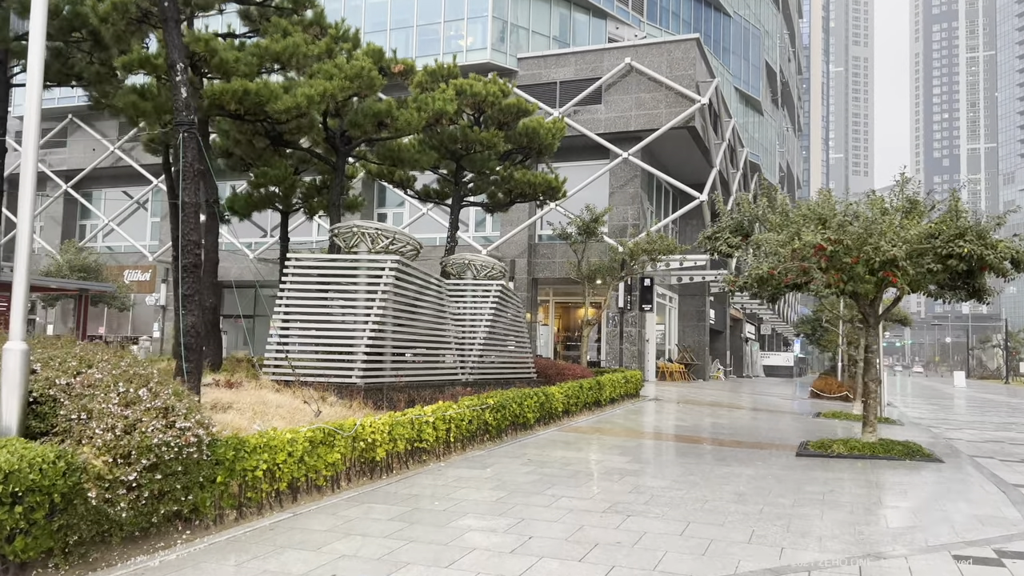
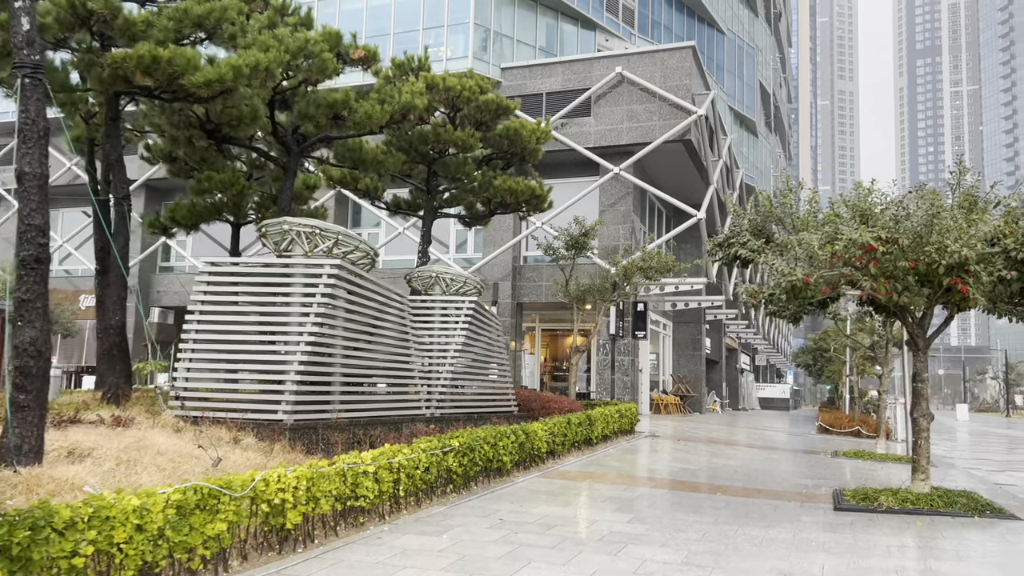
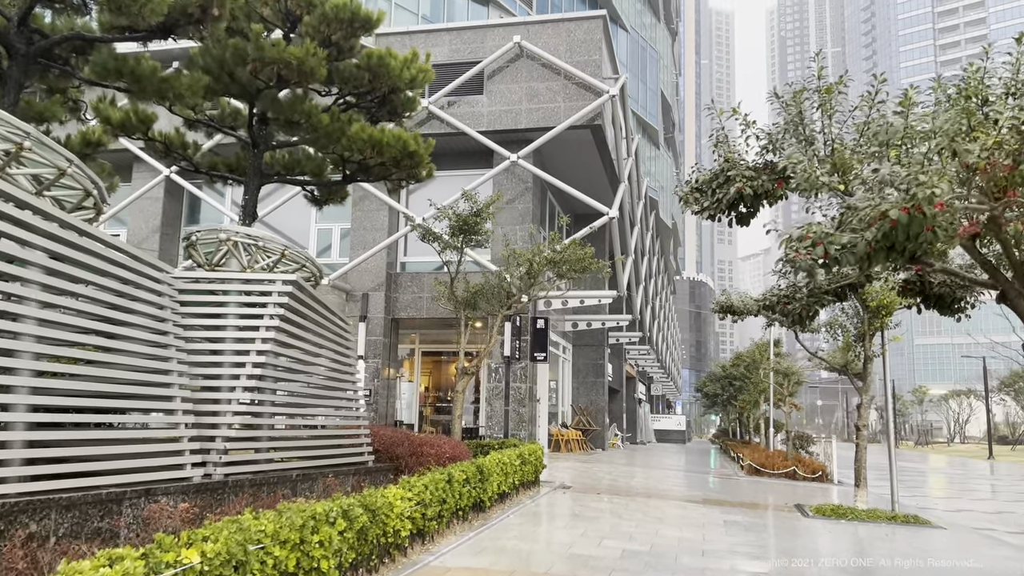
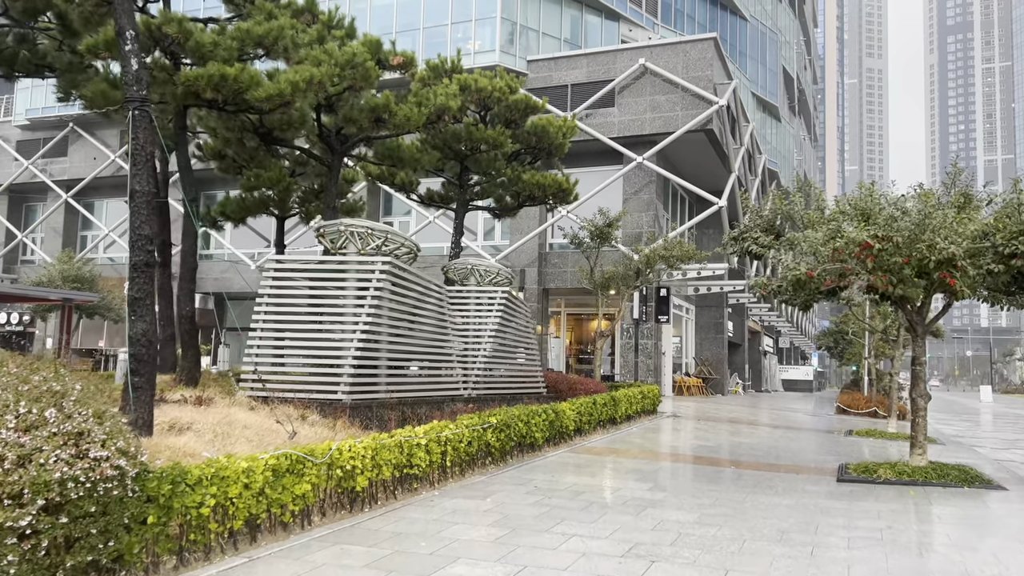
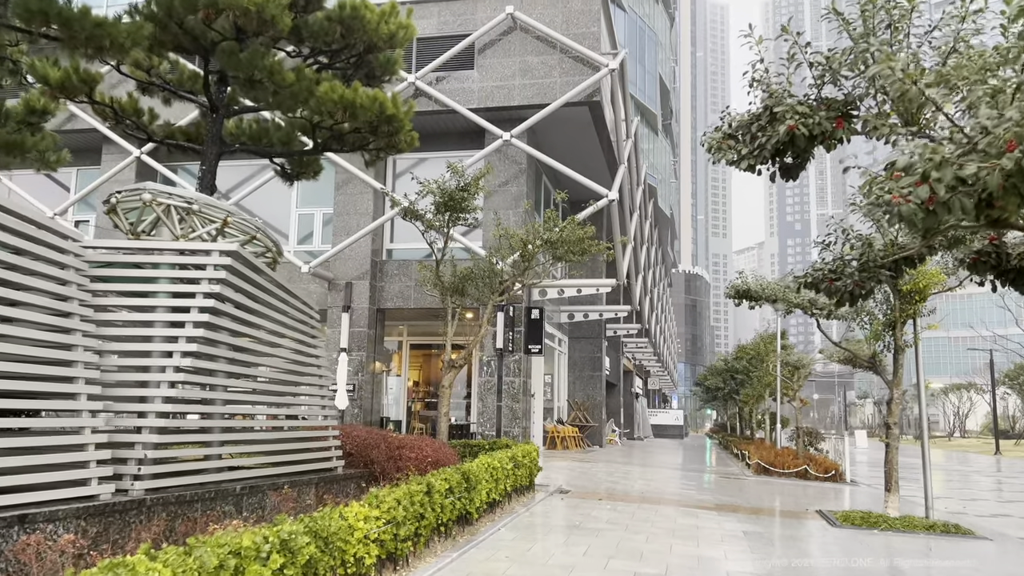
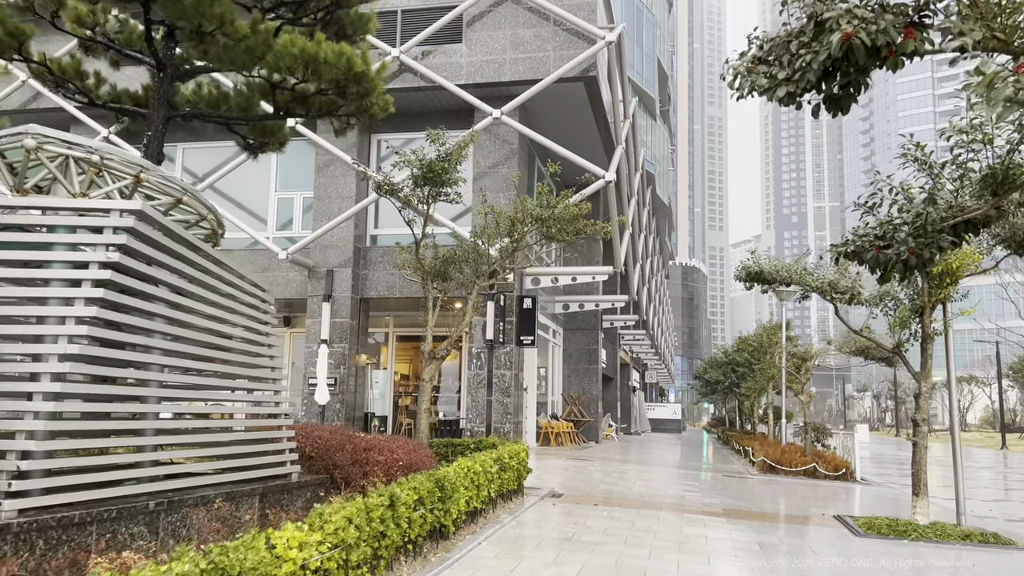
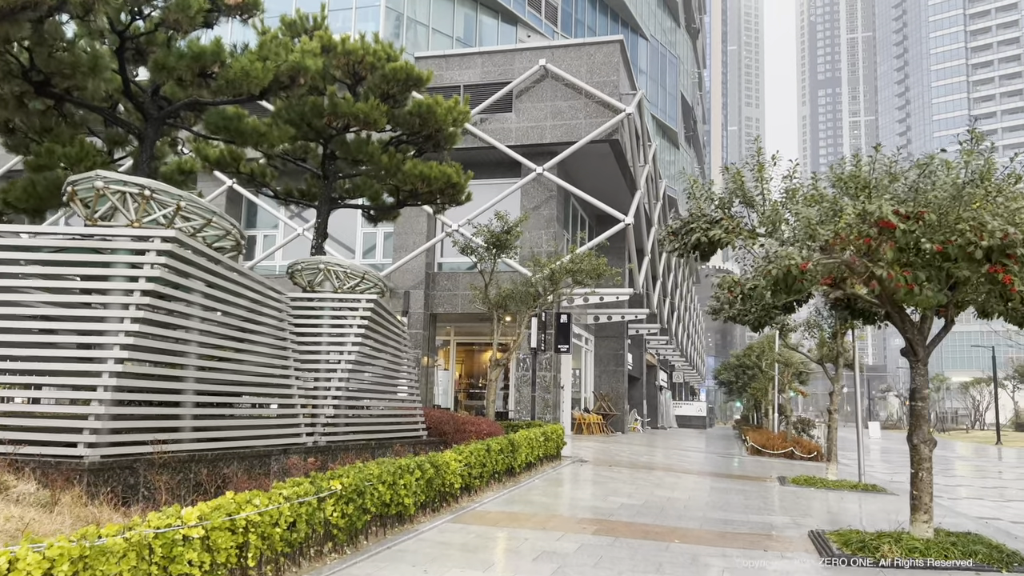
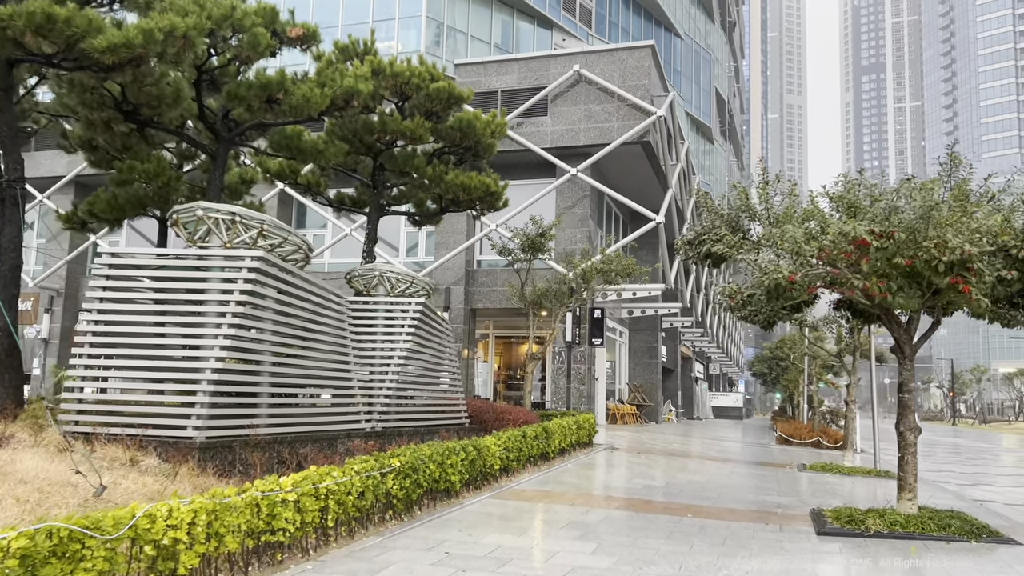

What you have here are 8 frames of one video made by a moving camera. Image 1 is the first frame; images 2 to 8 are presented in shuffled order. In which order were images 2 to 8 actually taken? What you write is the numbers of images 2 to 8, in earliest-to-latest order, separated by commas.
4, 2, 8, 7, 3, 5, 6
